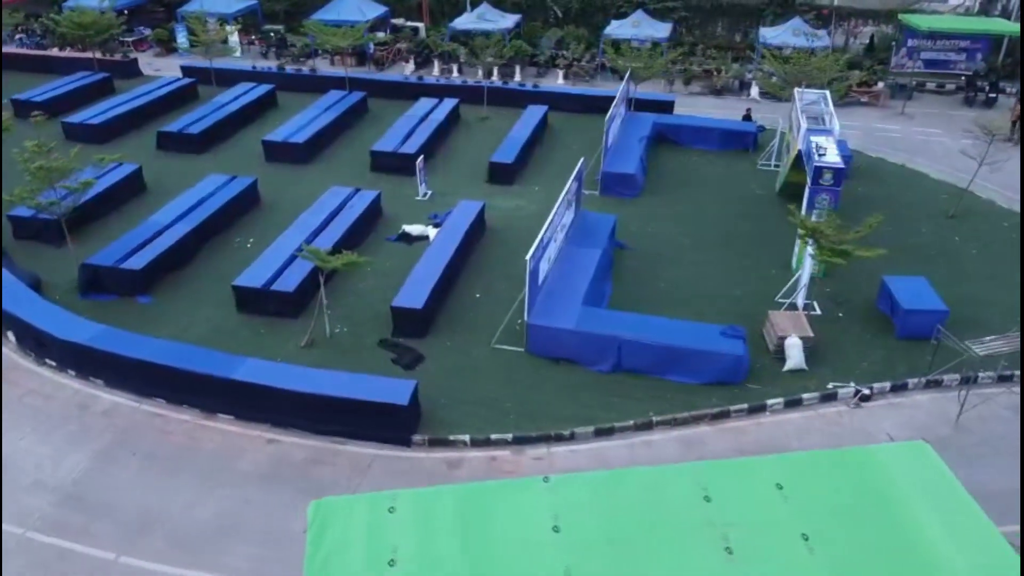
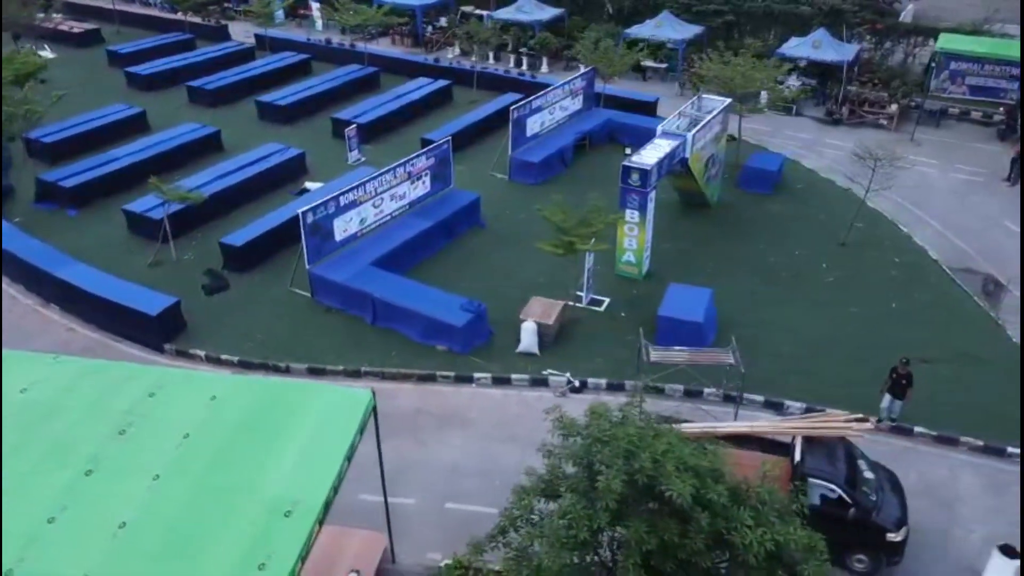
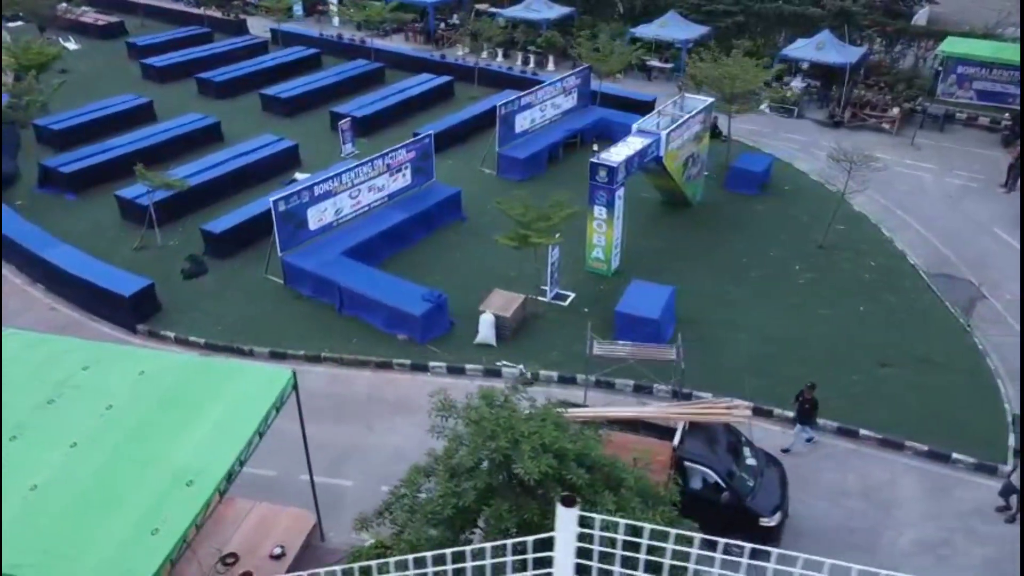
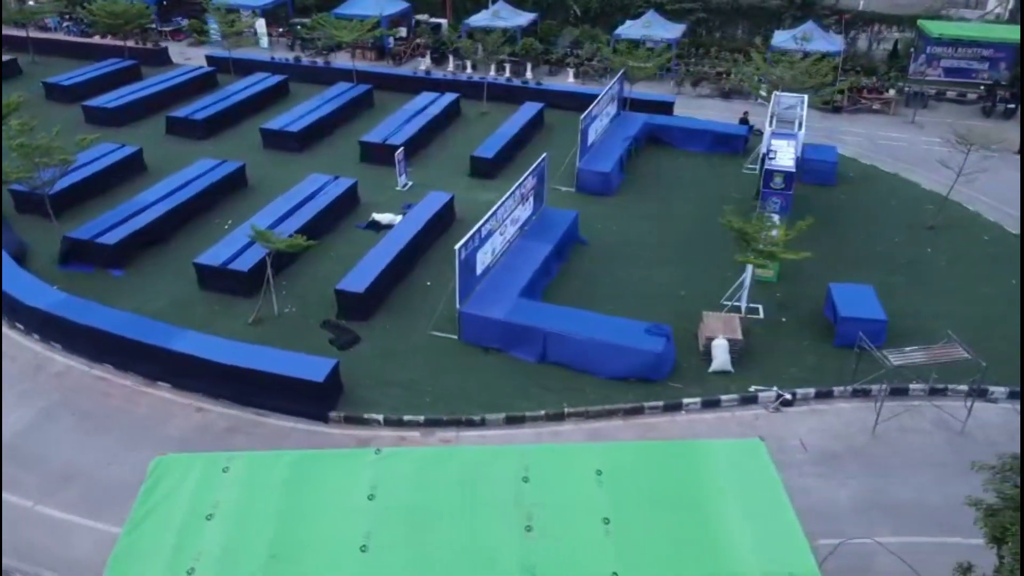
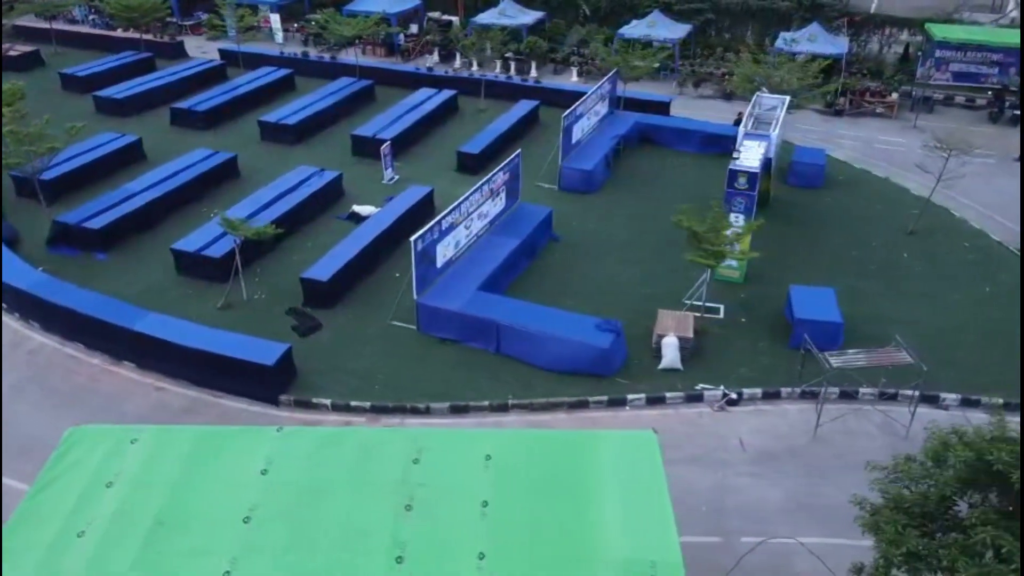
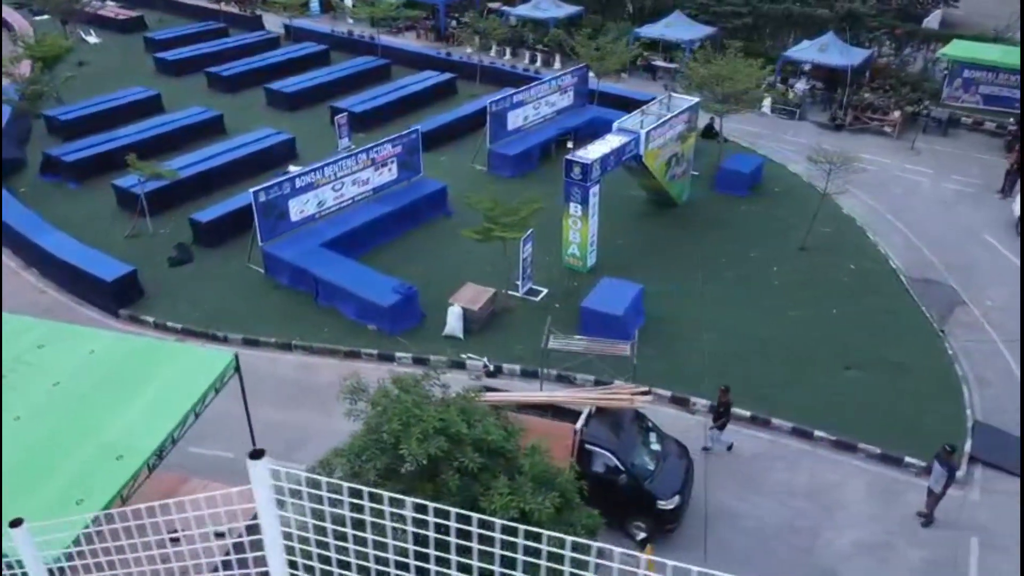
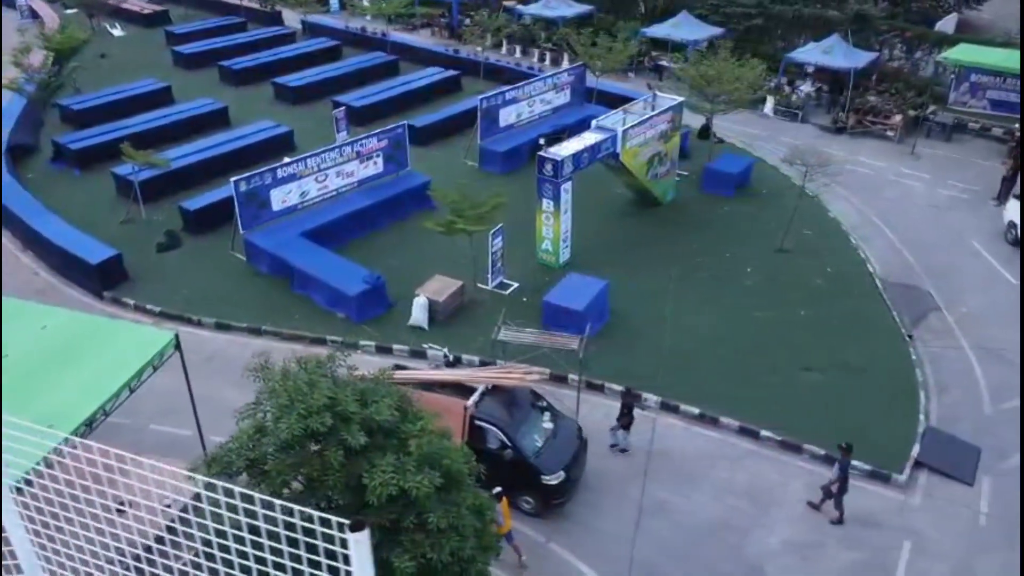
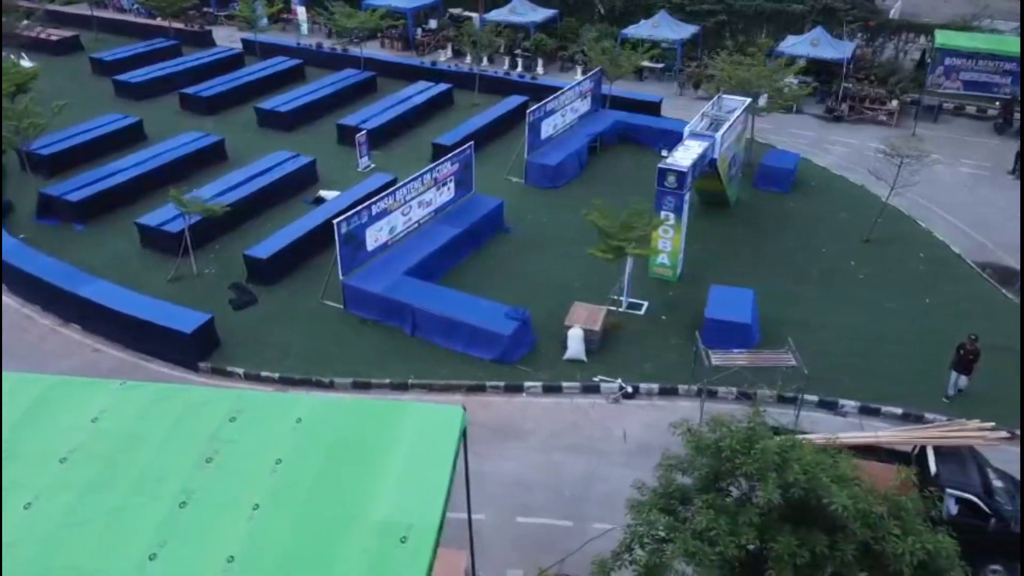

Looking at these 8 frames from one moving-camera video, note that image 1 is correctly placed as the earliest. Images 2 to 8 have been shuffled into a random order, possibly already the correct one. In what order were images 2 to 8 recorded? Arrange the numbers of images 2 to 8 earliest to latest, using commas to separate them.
4, 5, 8, 2, 3, 6, 7
